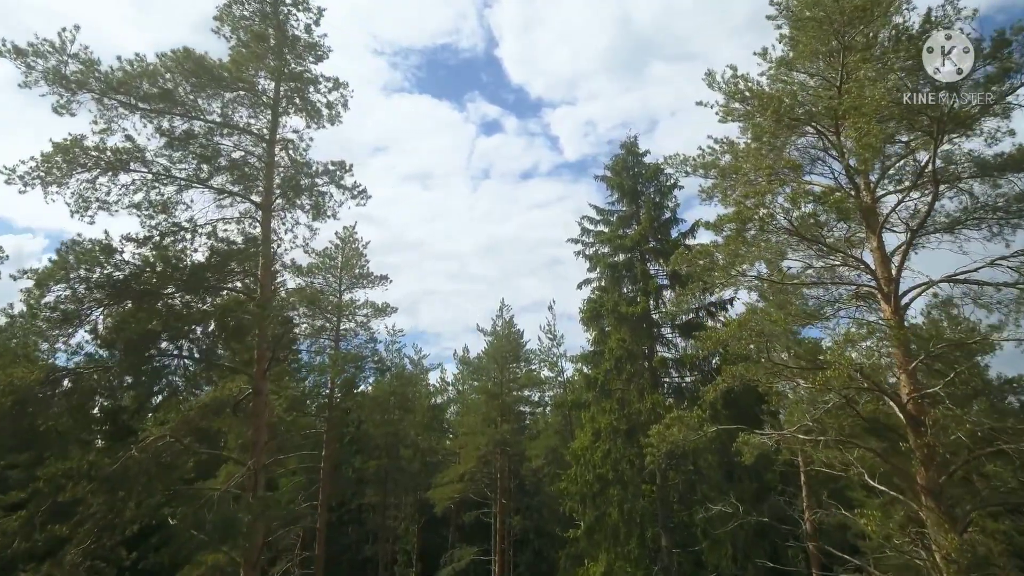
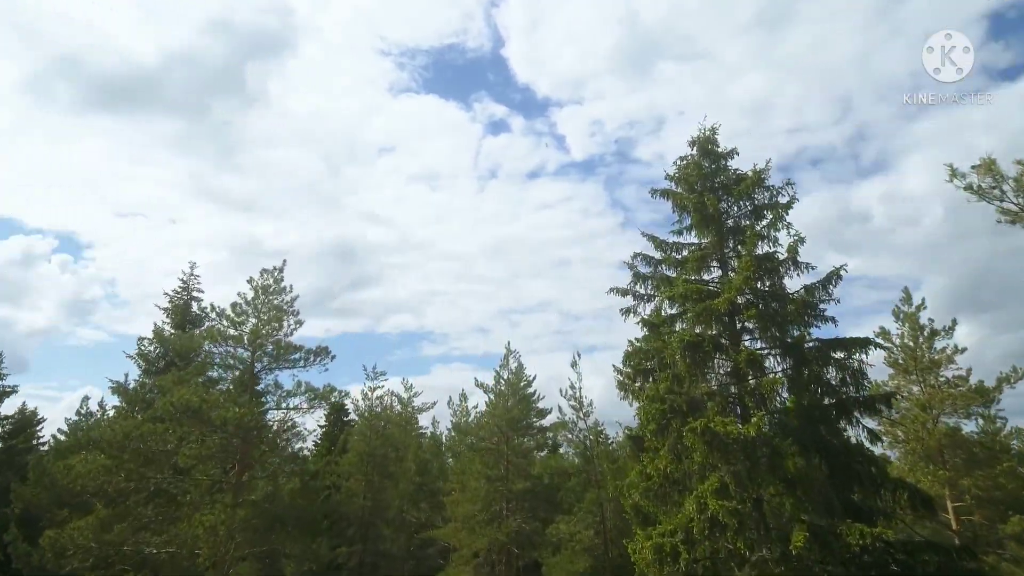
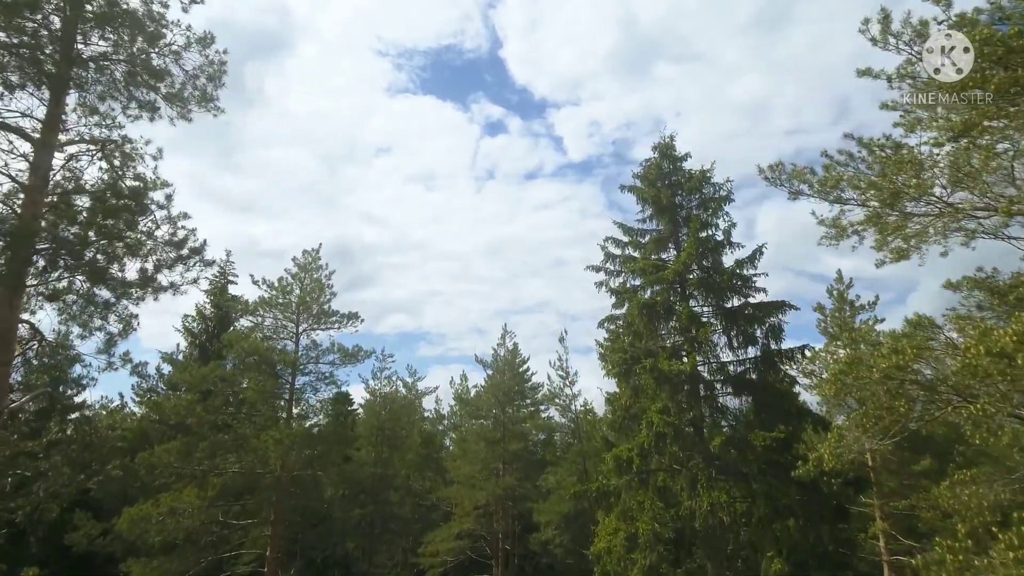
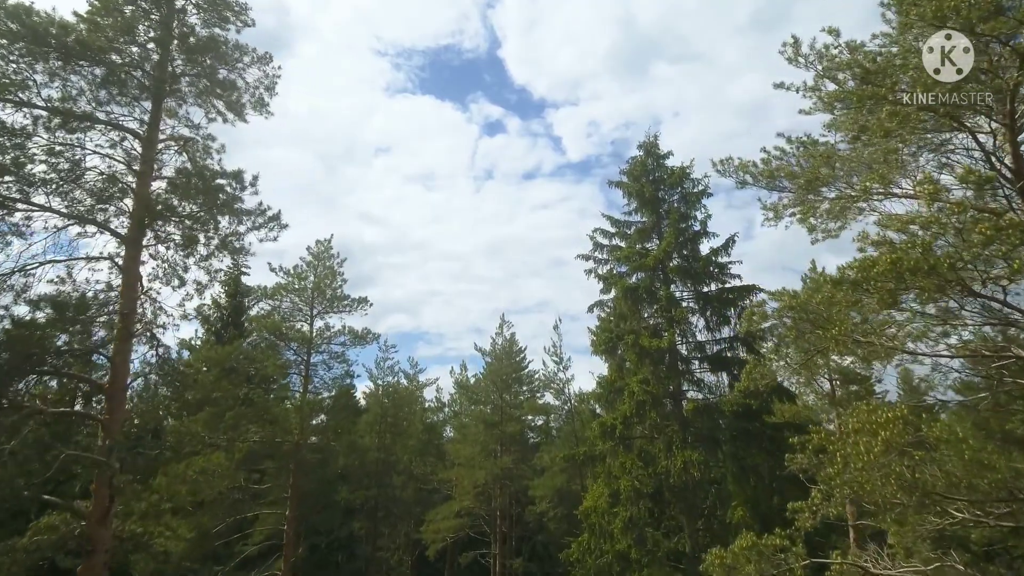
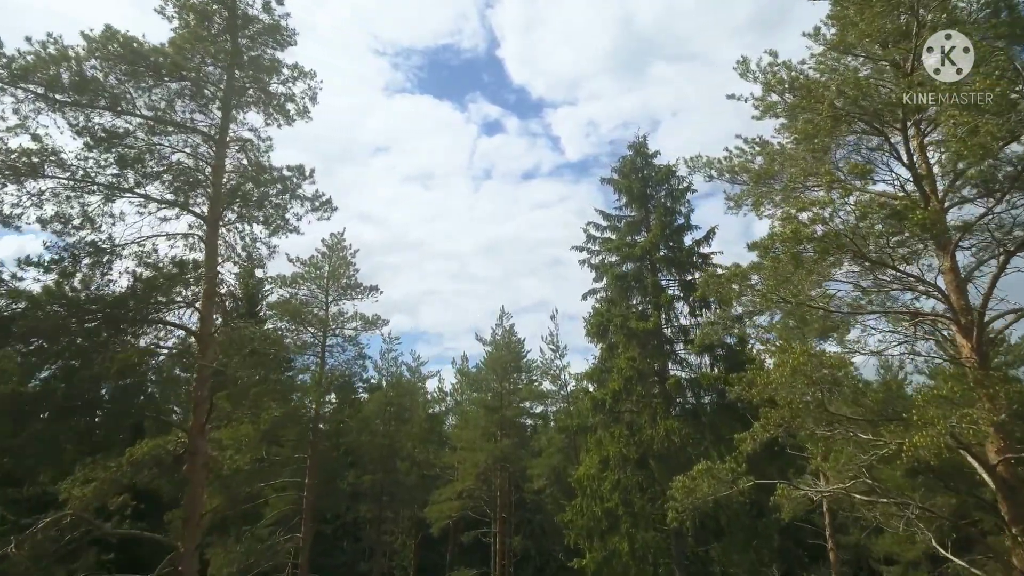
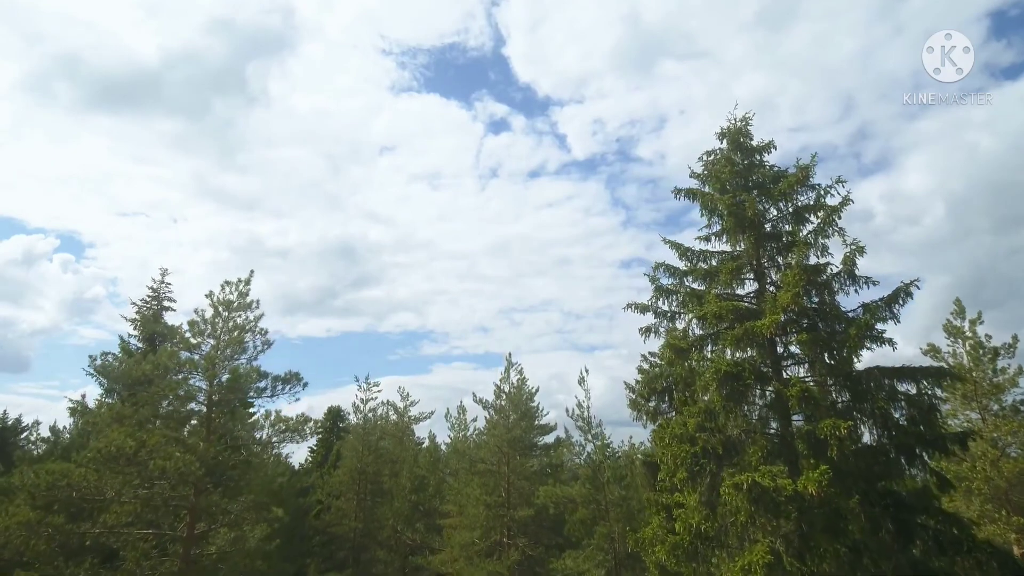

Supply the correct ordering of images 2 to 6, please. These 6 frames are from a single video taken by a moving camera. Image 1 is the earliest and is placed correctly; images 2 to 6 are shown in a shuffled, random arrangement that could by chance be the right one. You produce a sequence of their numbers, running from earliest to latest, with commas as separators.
5, 4, 3, 2, 6
